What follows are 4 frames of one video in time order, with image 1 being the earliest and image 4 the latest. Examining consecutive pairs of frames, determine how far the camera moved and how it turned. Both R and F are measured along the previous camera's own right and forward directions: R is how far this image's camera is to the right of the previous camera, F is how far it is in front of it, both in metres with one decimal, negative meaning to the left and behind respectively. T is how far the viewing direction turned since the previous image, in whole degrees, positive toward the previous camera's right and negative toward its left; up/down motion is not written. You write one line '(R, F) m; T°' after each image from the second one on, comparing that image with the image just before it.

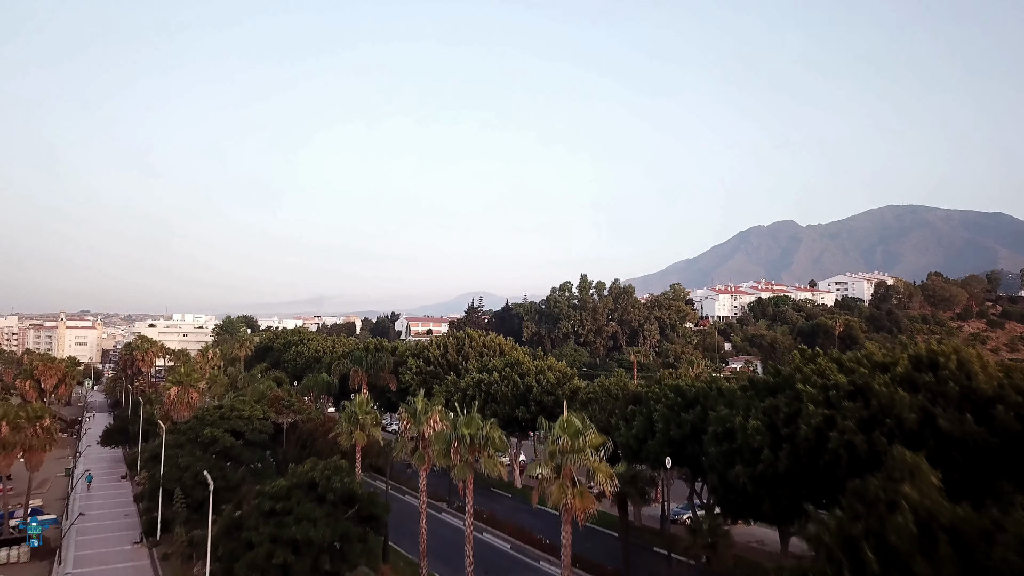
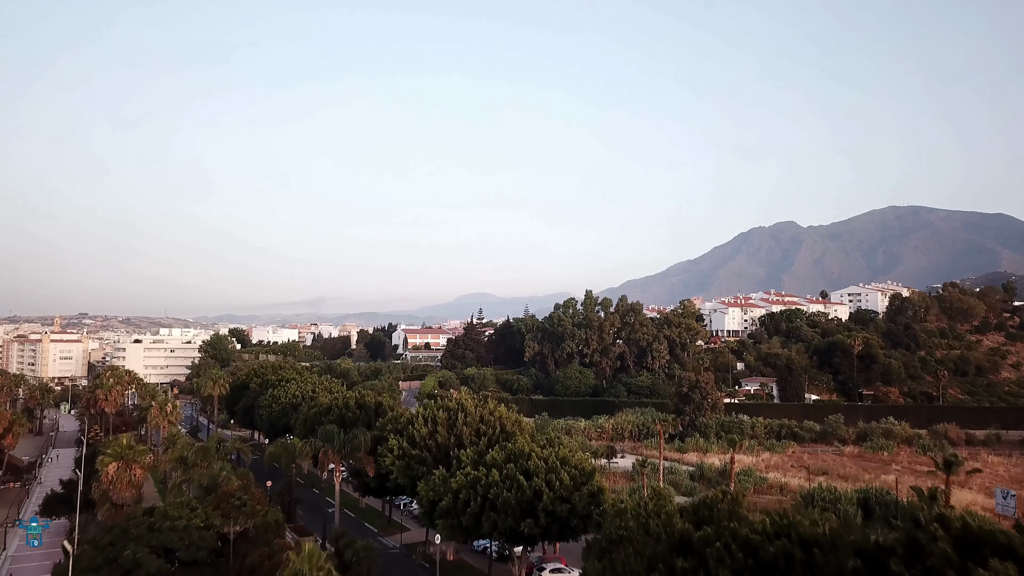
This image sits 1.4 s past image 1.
(-0.1, +4.2) m; 0°
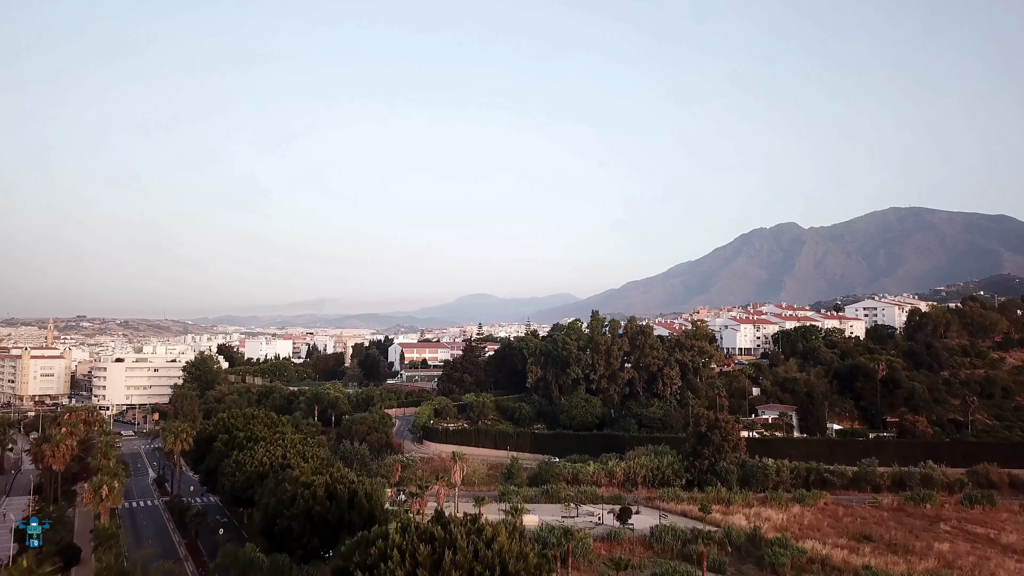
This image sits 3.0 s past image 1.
(-0.1, +4.8) m; 0°
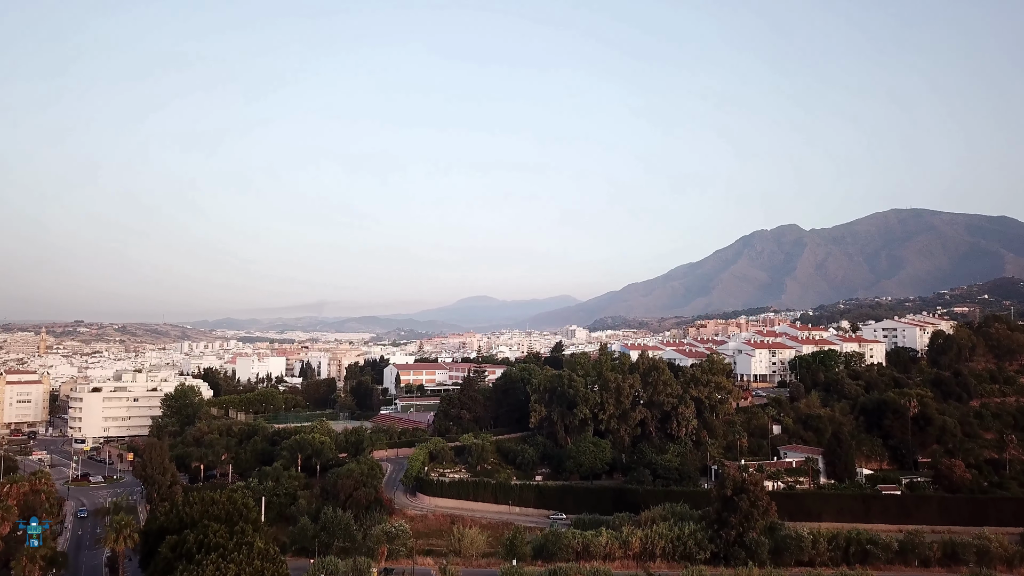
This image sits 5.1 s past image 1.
(-0.1, +5.4) m; 0°
